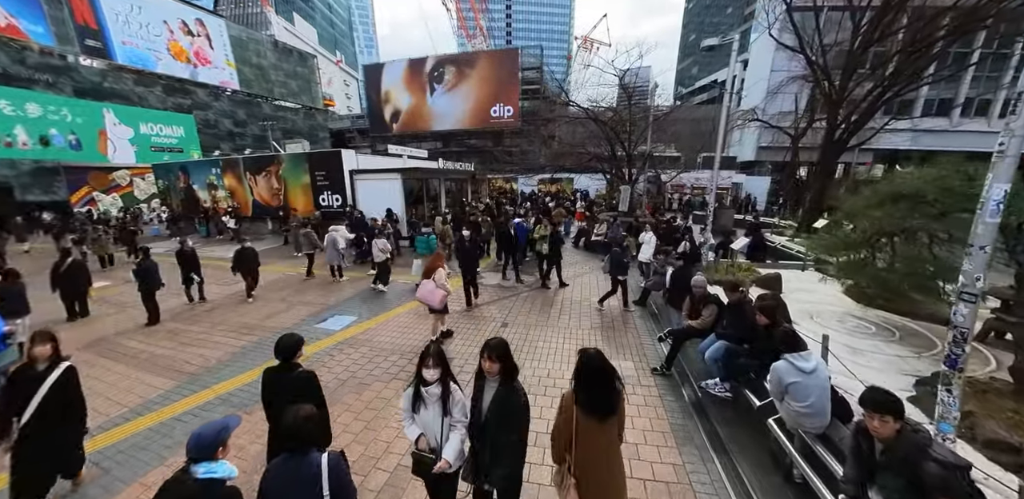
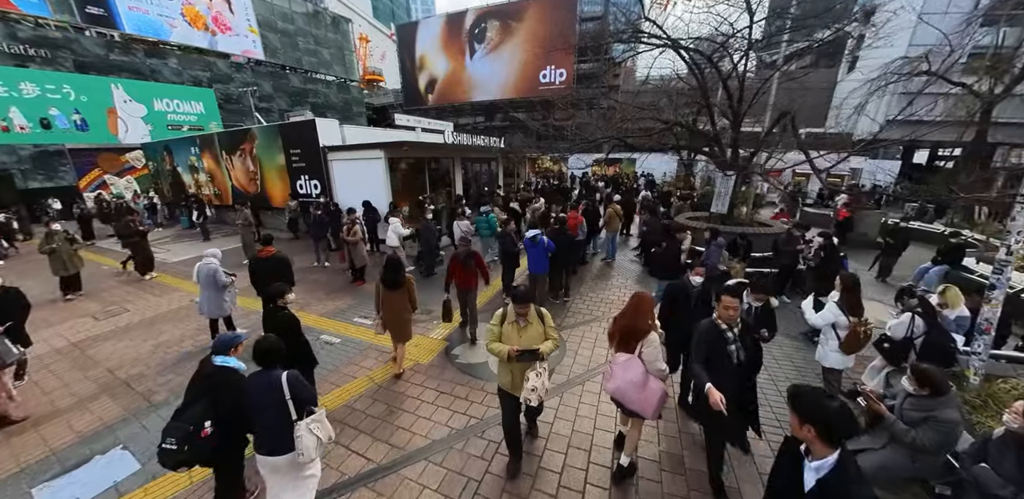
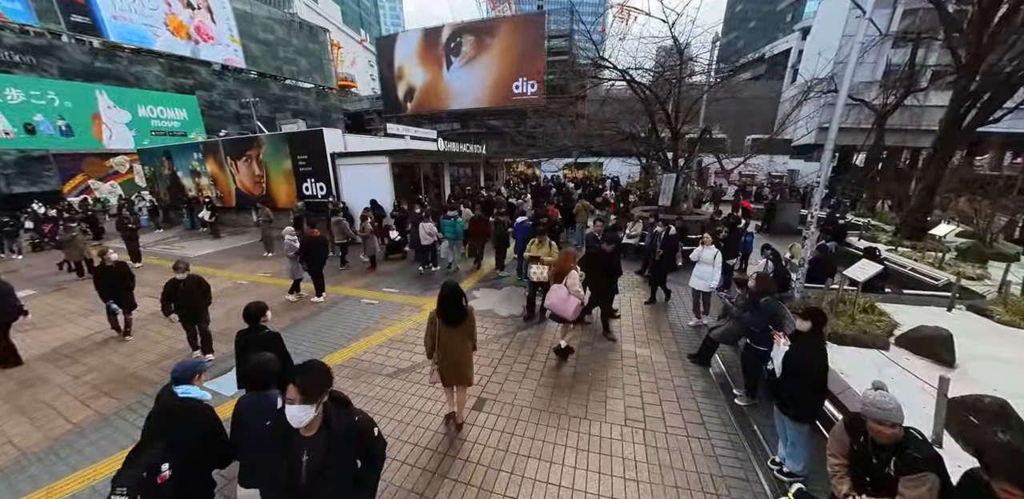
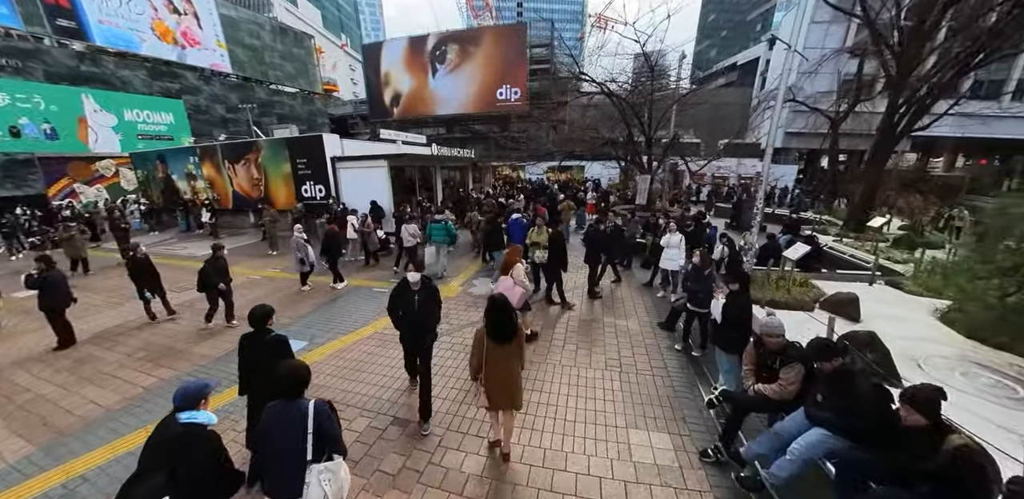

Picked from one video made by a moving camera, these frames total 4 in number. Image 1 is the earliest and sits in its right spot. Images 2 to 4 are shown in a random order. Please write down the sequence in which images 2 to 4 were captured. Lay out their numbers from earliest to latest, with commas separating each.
4, 3, 2
